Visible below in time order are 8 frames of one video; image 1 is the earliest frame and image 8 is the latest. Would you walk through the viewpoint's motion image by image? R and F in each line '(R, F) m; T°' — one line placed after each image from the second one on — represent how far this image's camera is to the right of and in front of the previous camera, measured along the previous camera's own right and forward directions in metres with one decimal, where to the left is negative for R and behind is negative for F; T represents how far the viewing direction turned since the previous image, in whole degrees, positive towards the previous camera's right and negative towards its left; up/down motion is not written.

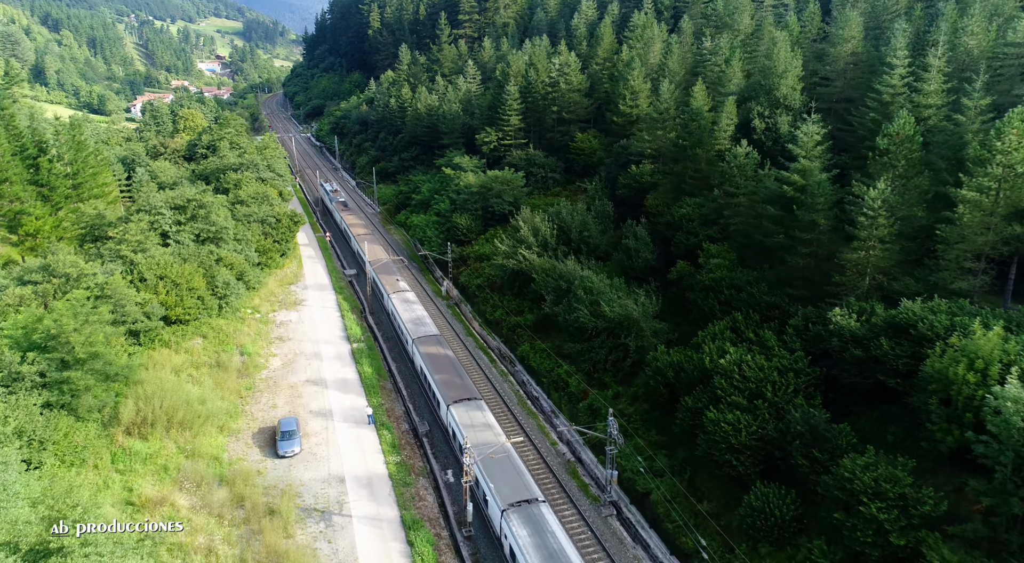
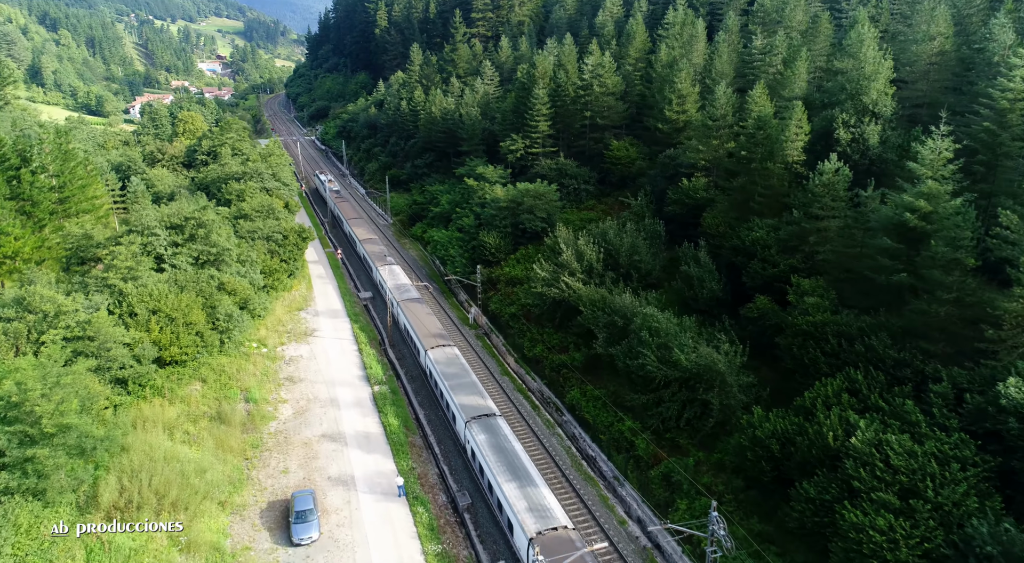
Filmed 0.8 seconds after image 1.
(-2.5, +5.7) m; 0°
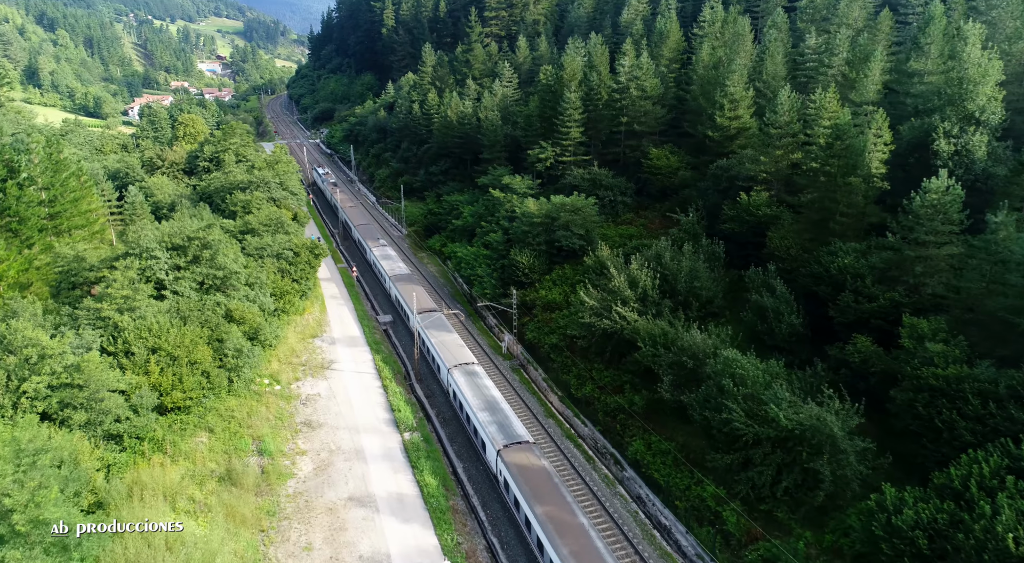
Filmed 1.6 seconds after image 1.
(-2.5, +4.8) m; 0°
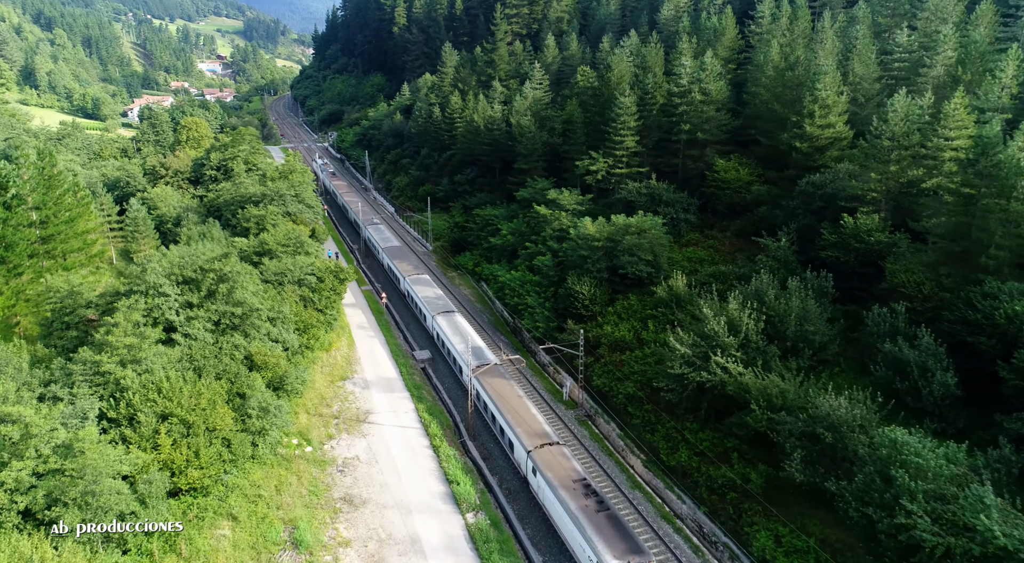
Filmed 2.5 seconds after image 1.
(-3.6, +6.1) m; 0°
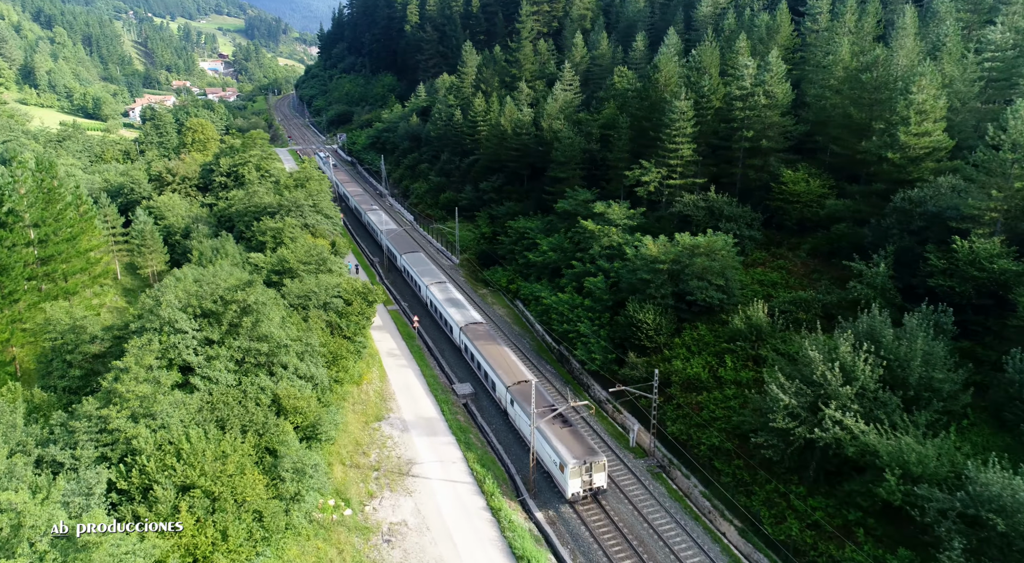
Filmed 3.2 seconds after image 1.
(-3.0, +4.6) m; 0°
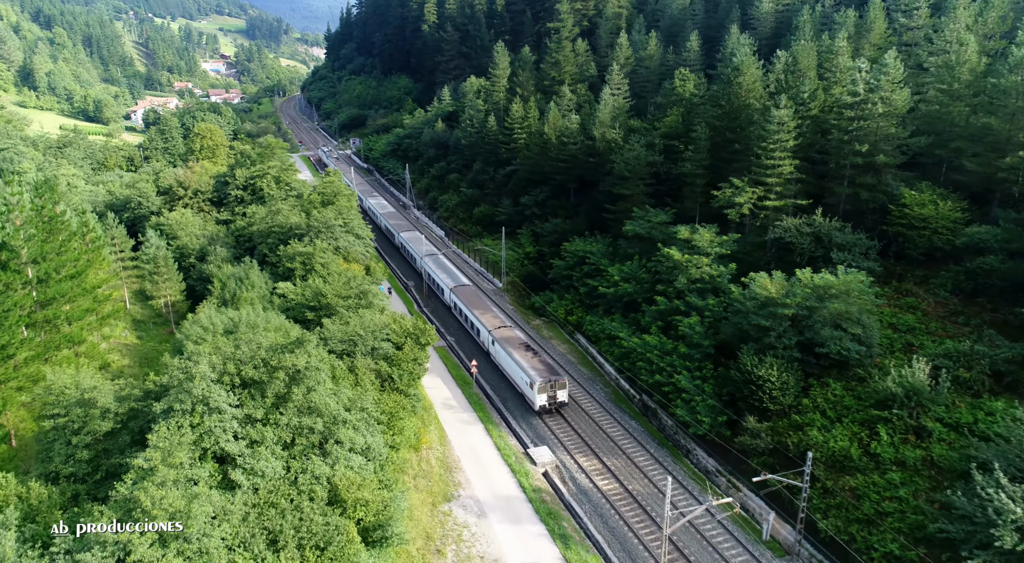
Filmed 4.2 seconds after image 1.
(-4.4, +6.4) m; 0°
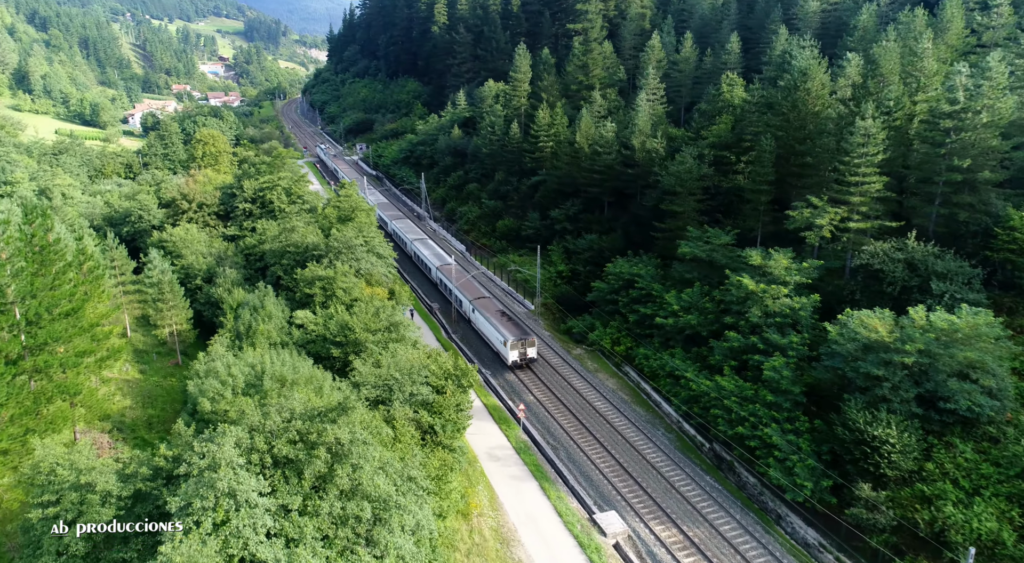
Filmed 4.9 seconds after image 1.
(-2.9, +4.6) m; 0°
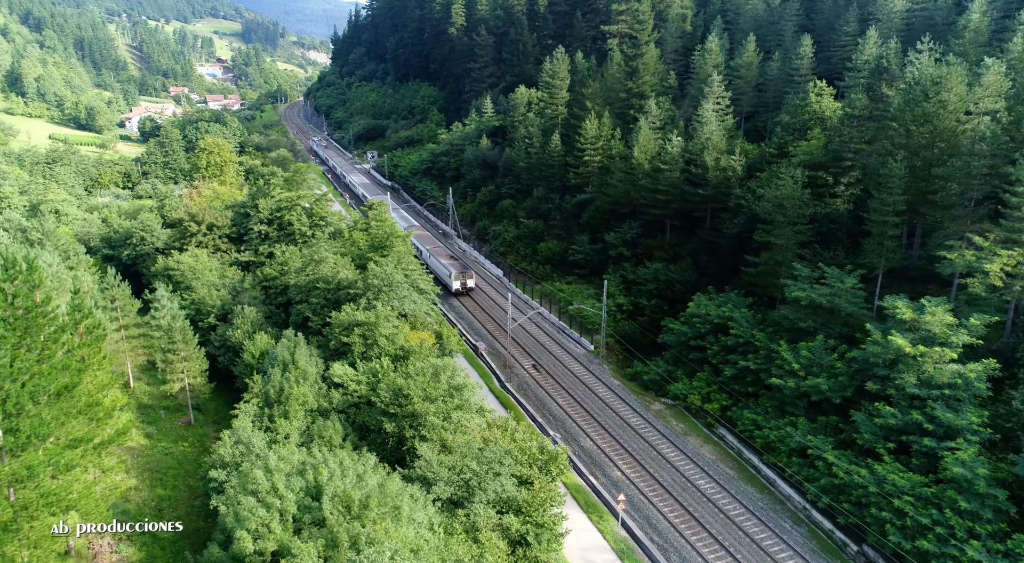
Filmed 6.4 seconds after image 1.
(-4.4, +6.9) m; 0°
